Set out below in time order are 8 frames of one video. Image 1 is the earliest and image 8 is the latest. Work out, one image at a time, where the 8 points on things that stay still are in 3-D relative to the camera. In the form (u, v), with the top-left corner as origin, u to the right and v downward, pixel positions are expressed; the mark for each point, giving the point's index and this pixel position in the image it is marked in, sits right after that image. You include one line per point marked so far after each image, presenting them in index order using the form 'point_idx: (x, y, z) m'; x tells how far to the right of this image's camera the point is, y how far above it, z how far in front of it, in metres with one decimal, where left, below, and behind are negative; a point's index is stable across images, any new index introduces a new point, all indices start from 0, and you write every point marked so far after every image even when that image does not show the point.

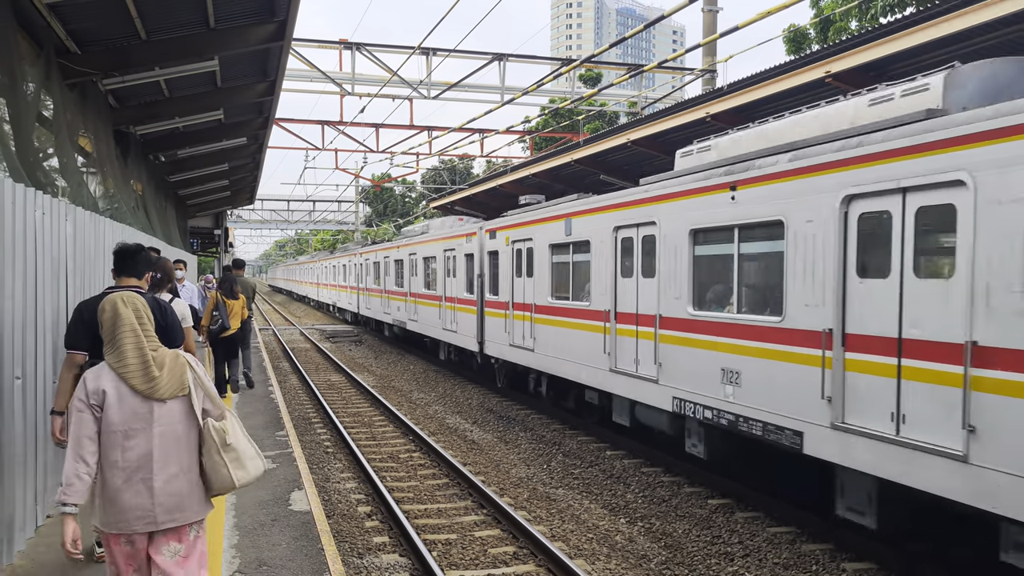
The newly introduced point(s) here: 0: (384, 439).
0: (-1.6, -1.9, +14.3) m
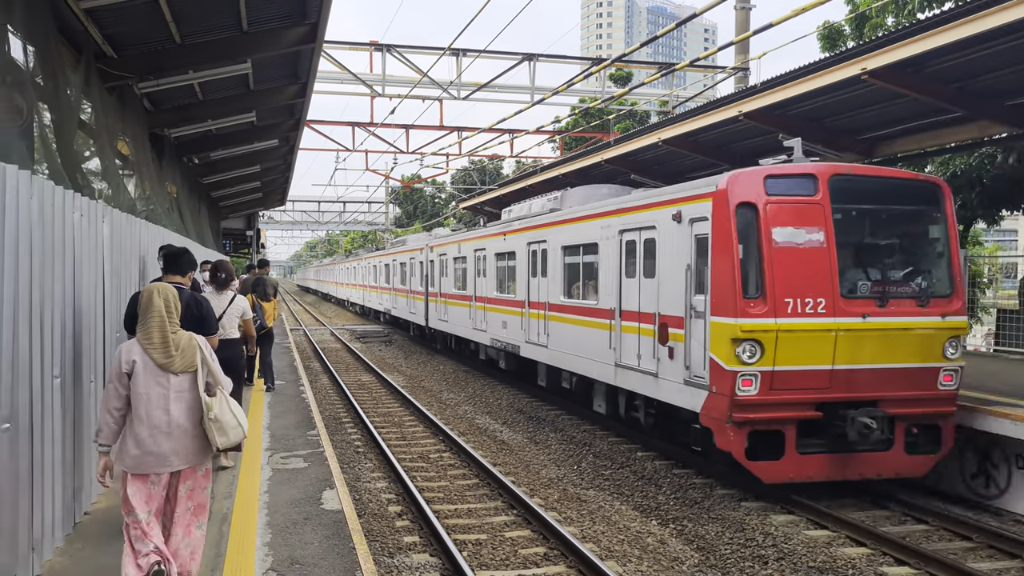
0: (-1.2, -1.9, +14.3) m
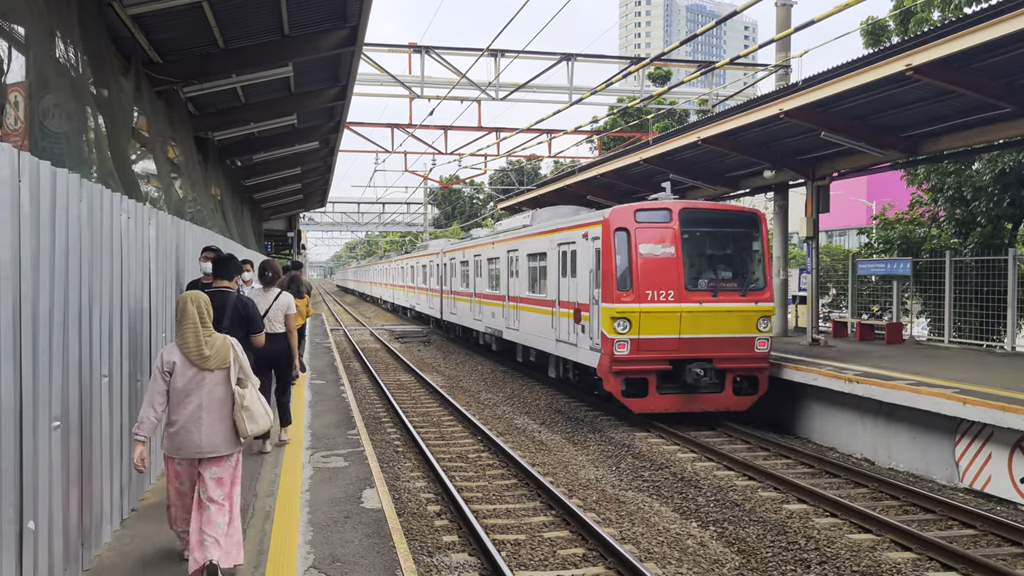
0: (-0.7, -1.9, +14.4) m
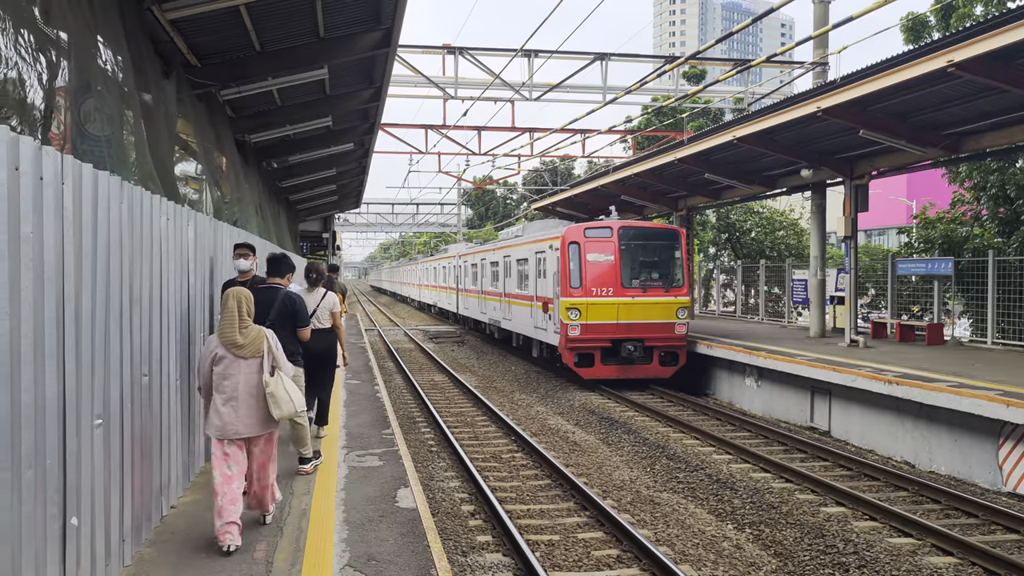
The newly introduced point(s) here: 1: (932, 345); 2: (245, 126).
0: (-0.3, -1.9, +14.4) m
1: (+6.6, -0.9, +17.9) m
2: (-3.6, +2.2, +15.3) m
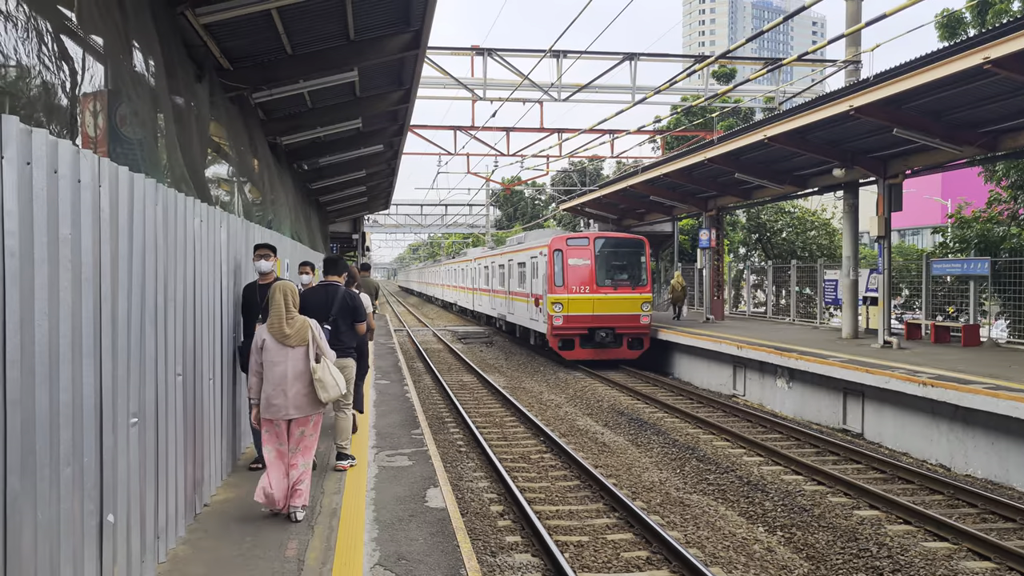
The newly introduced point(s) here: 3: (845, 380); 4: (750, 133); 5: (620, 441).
0: (0.0, -1.9, +14.4) m
1: (+7.0, -0.9, +17.7) m
2: (-3.2, +2.1, +15.4) m
3: (+4.3, -1.2, +14.9) m
4: (+3.4, +2.2, +16.7) m
5: (+1.3, -1.9, +14.4) m
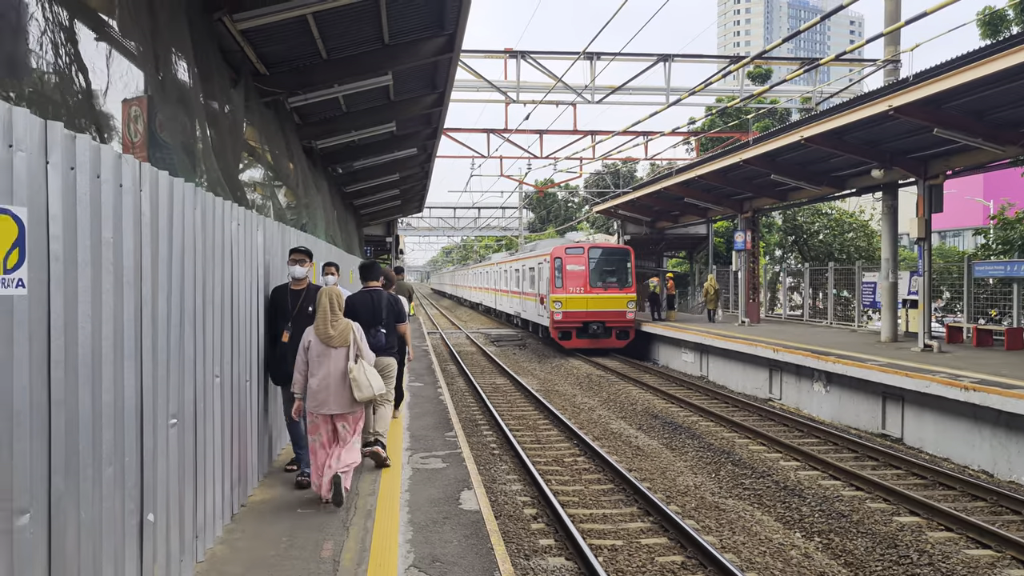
0: (+0.5, -1.9, +14.4) m
1: (+7.5, -0.9, +17.5) m
2: (-2.7, +2.1, +15.5) m
3: (+4.7, -1.2, +14.7) m
4: (+3.9, +2.2, +16.6) m
5: (+1.8, -1.9, +14.4) m
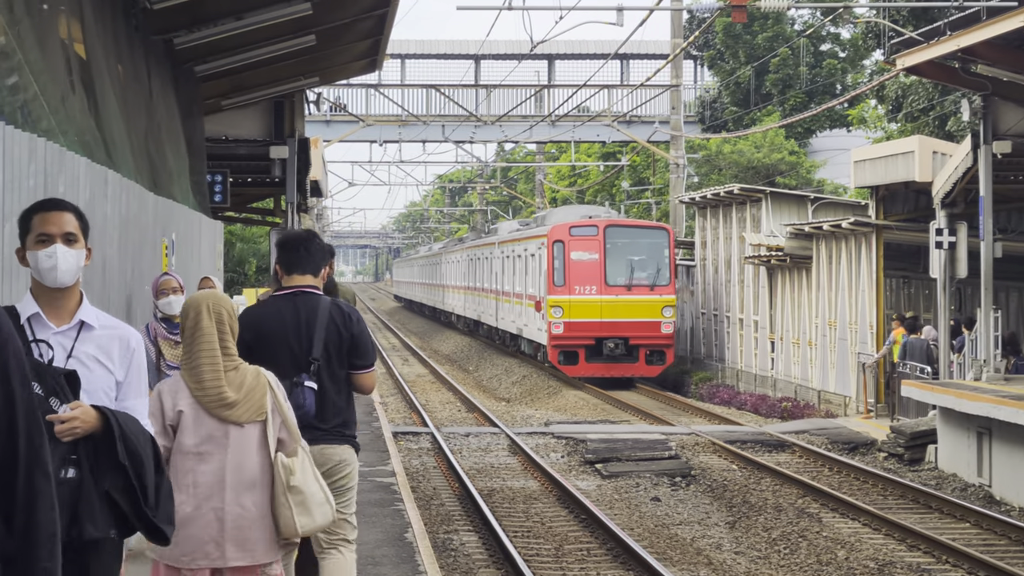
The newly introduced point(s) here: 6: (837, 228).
0: (+0.7, -1.9, +7.1) m
1: (+7.6, -1.0, +10.5) m
2: (-2.6, +2.1, +8.1) m
3: (+4.9, -1.3, +7.6) m
4: (+4.0, +2.2, +9.5) m
5: (+1.9, -2.0, +7.2) m
6: (+3.9, +0.7, +13.7) m
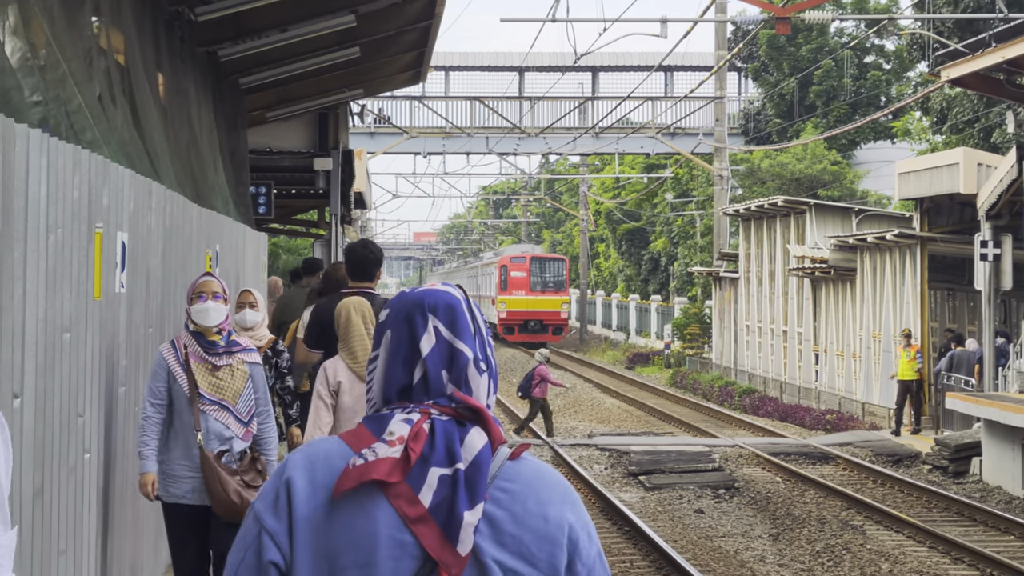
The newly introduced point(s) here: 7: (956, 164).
0: (+0.9, -2.0, +7.1) m
1: (+8.0, -1.1, +10.3) m
2: (-2.2, +2.0, +8.2) m
3: (+5.2, -1.3, +7.5) m
4: (+4.4, +2.1, +9.4) m
5: (+2.2, -2.0, +7.1) m
6: (+4.4, +0.6, +13.7) m
7: (+4.7, +1.3, +12.2) m
